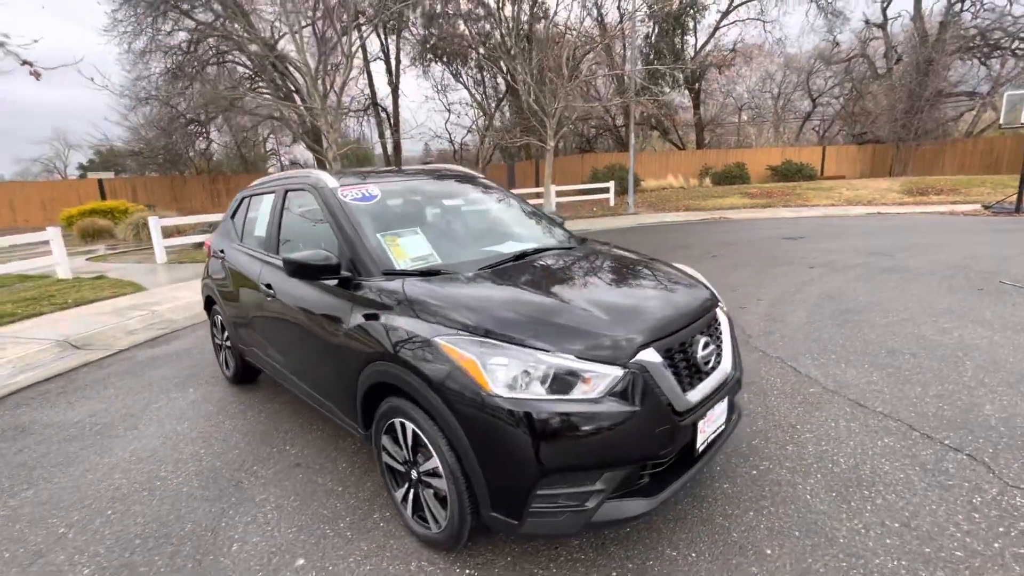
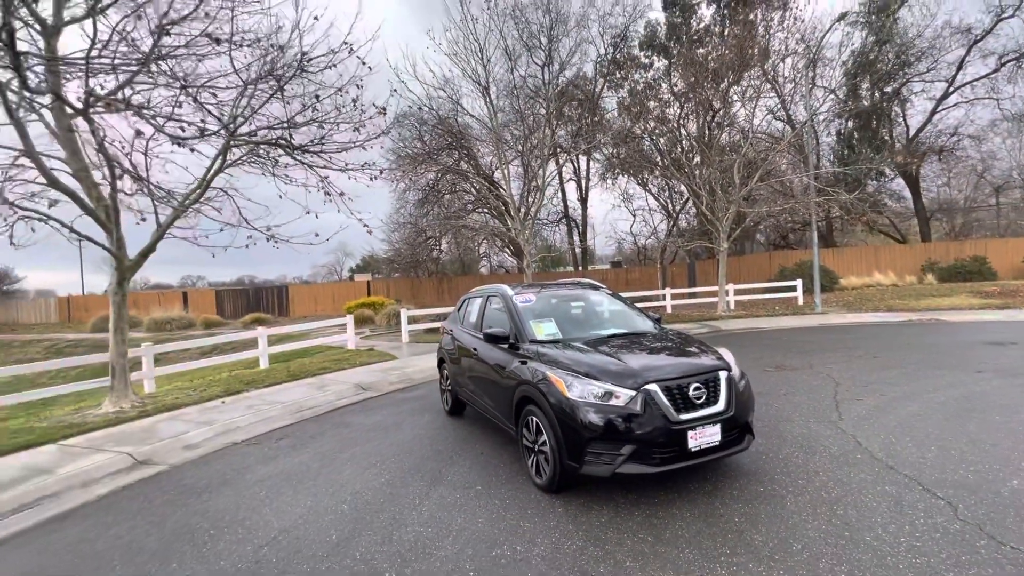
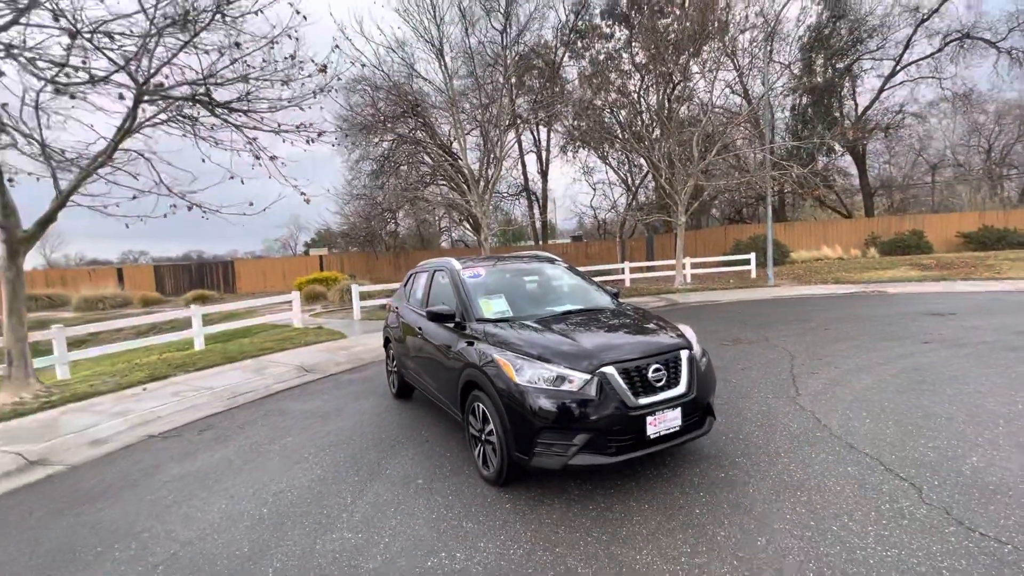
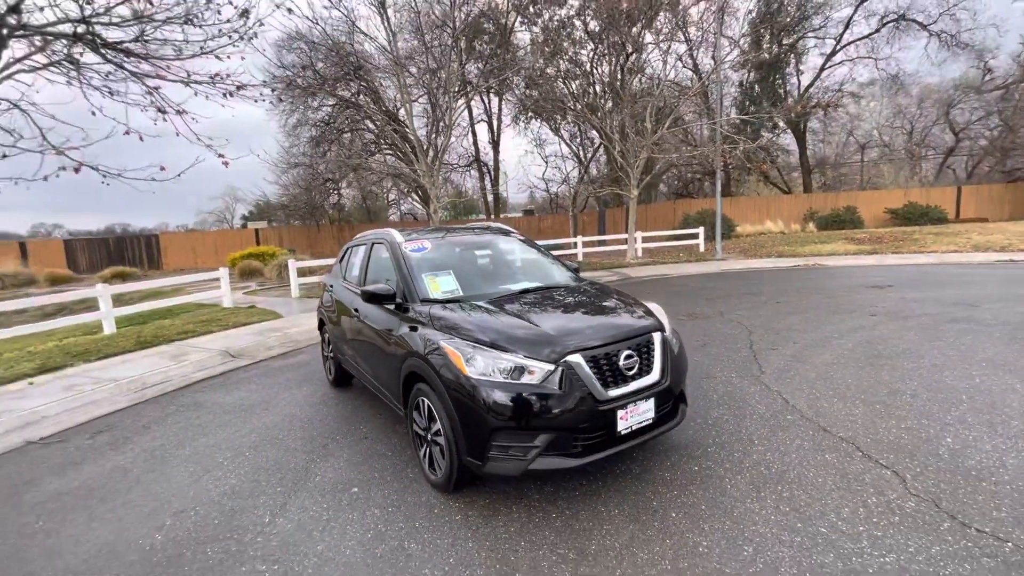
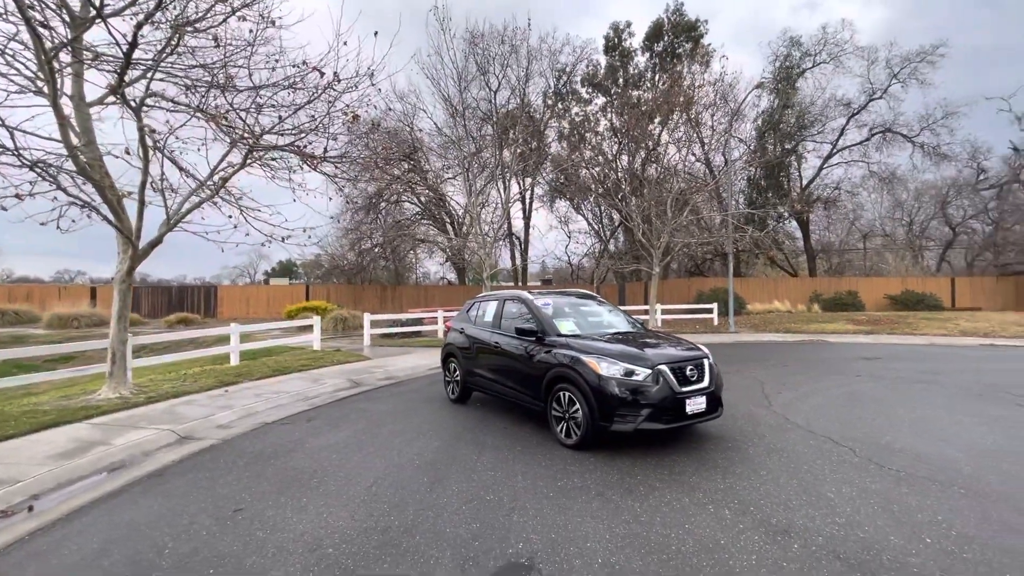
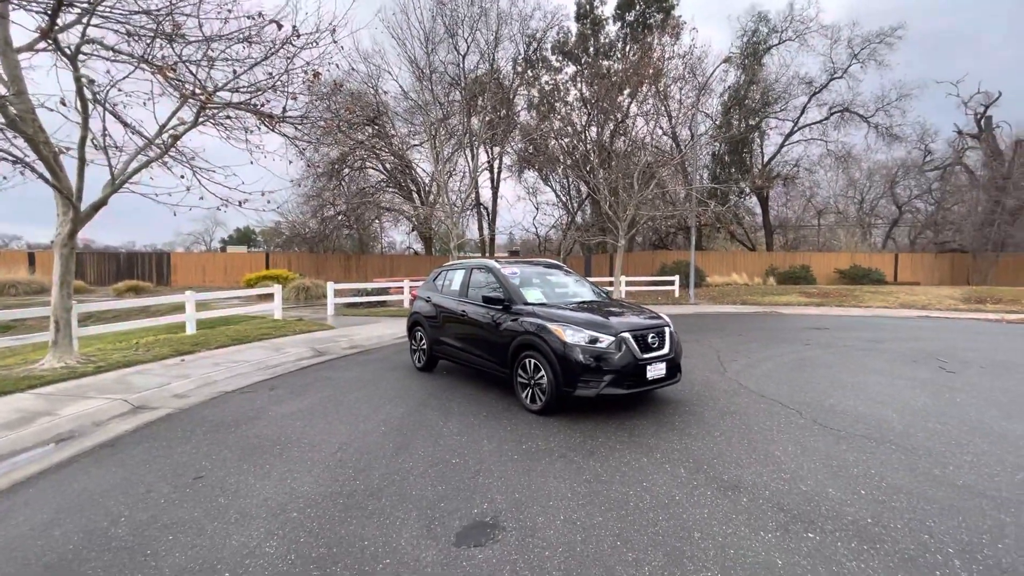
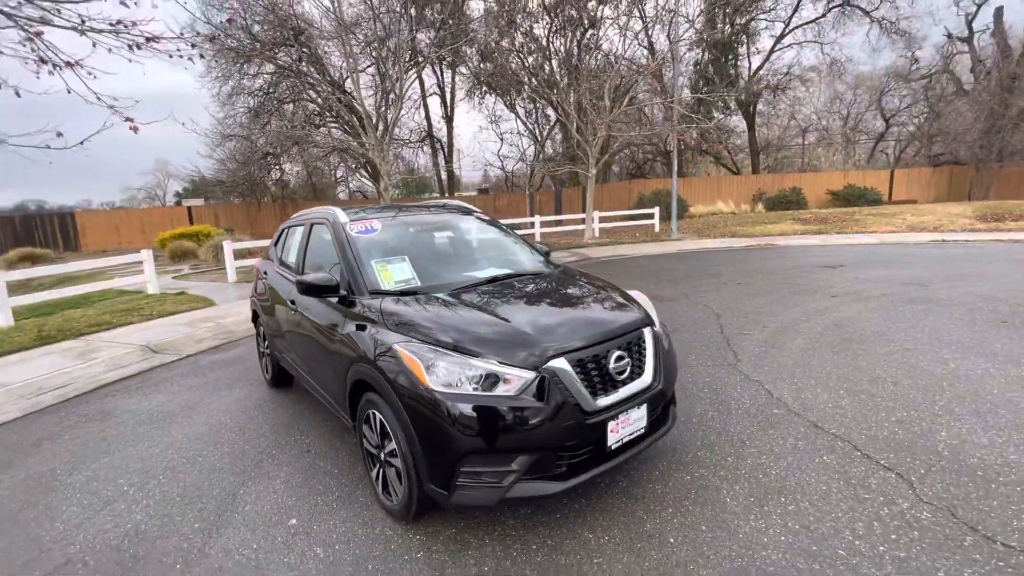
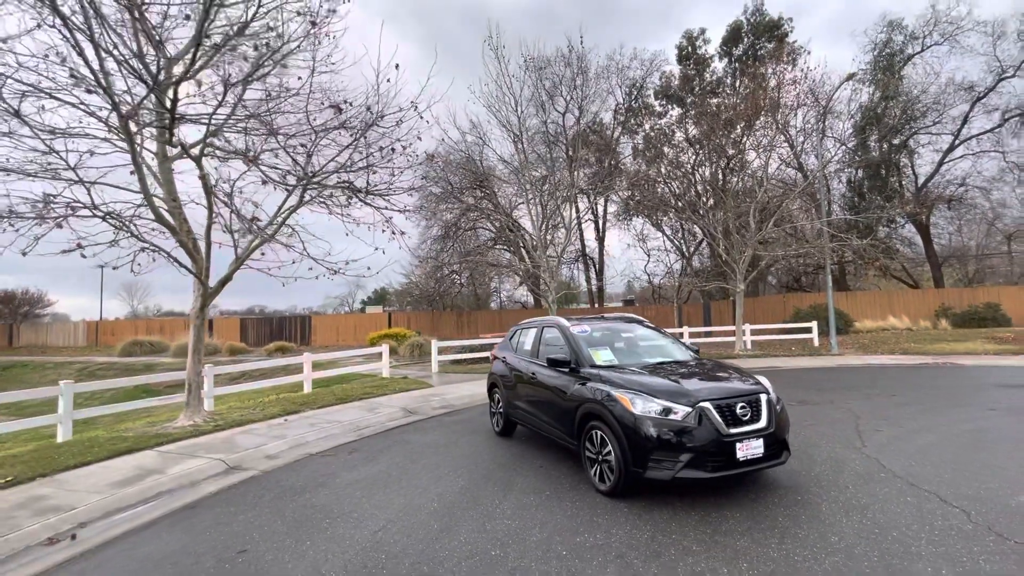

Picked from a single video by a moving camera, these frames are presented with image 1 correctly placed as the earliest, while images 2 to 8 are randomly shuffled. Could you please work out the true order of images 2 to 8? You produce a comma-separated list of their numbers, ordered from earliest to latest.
7, 4, 3, 2, 8, 5, 6
